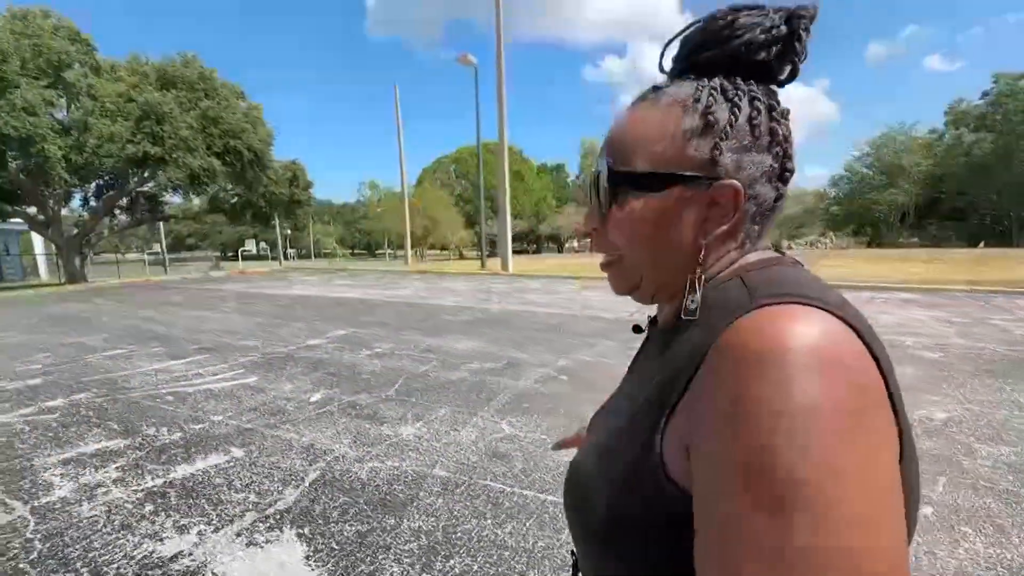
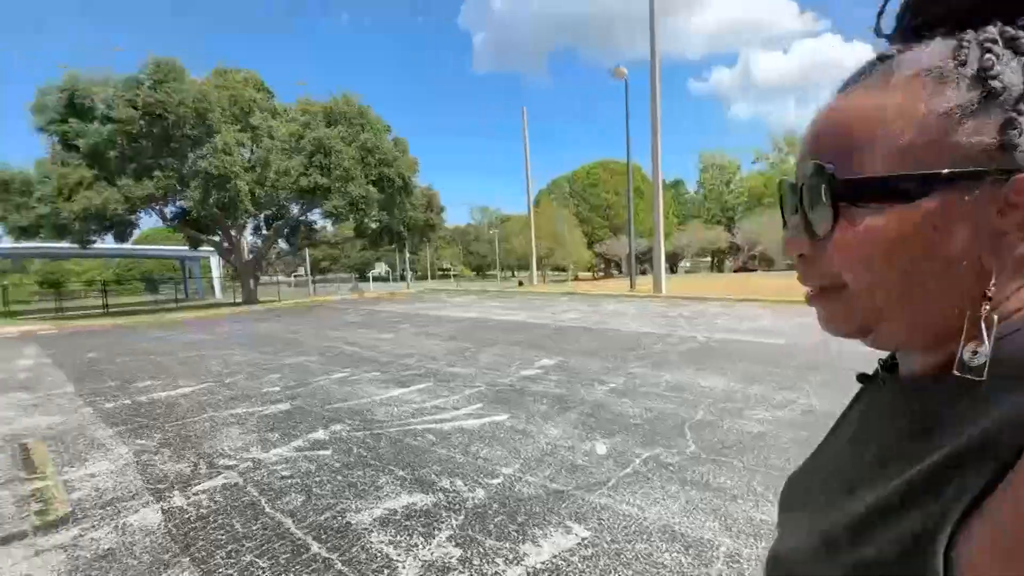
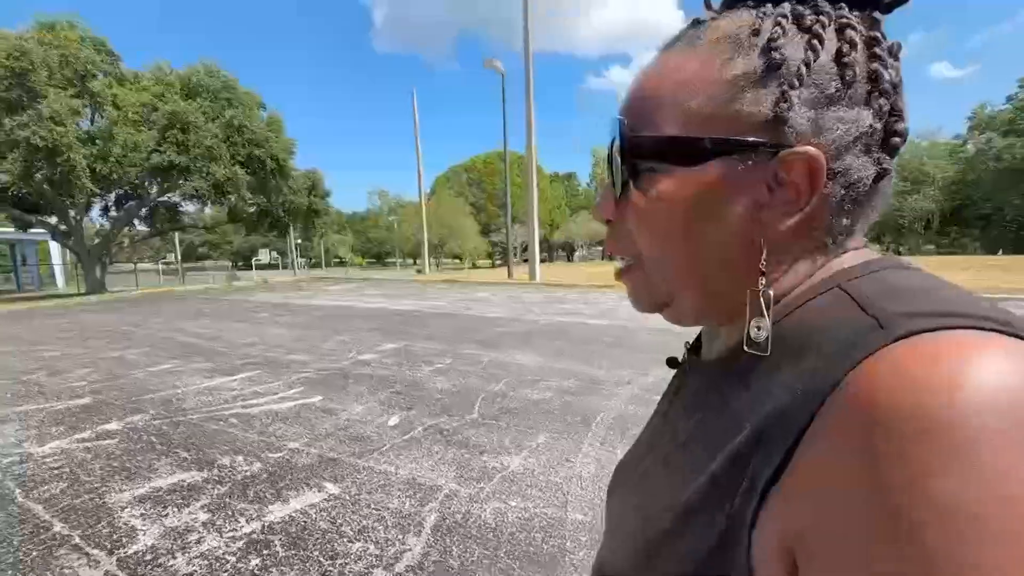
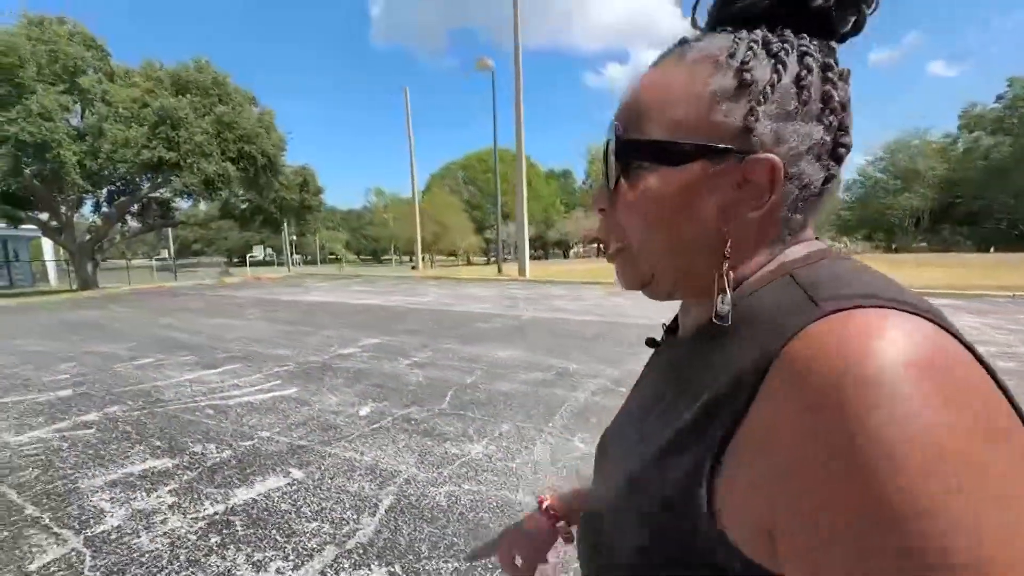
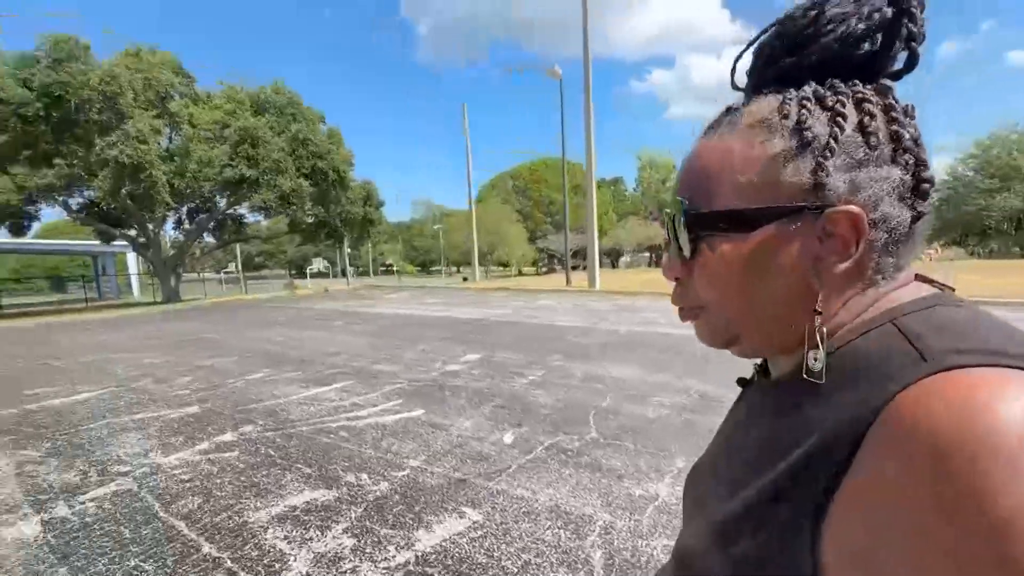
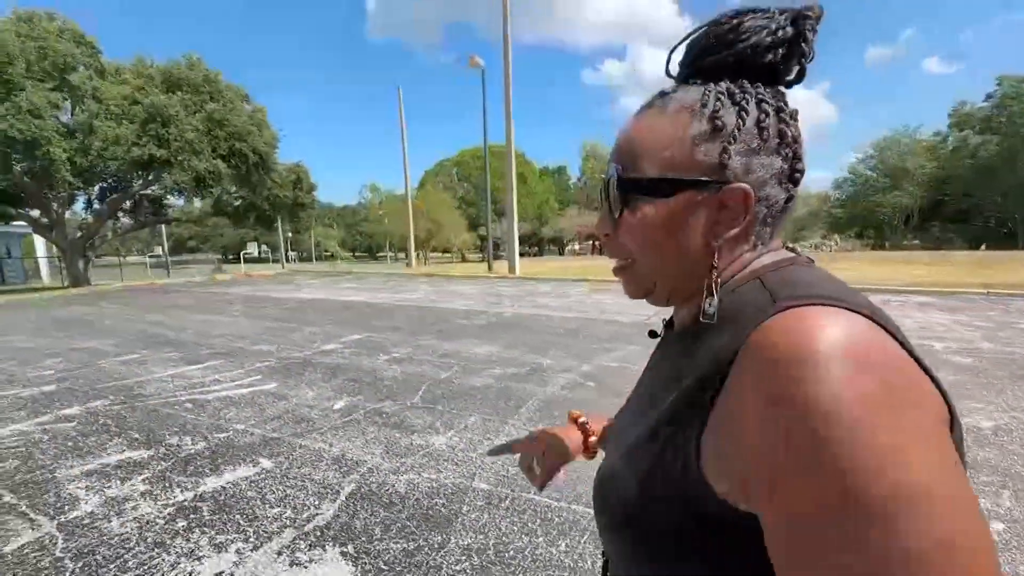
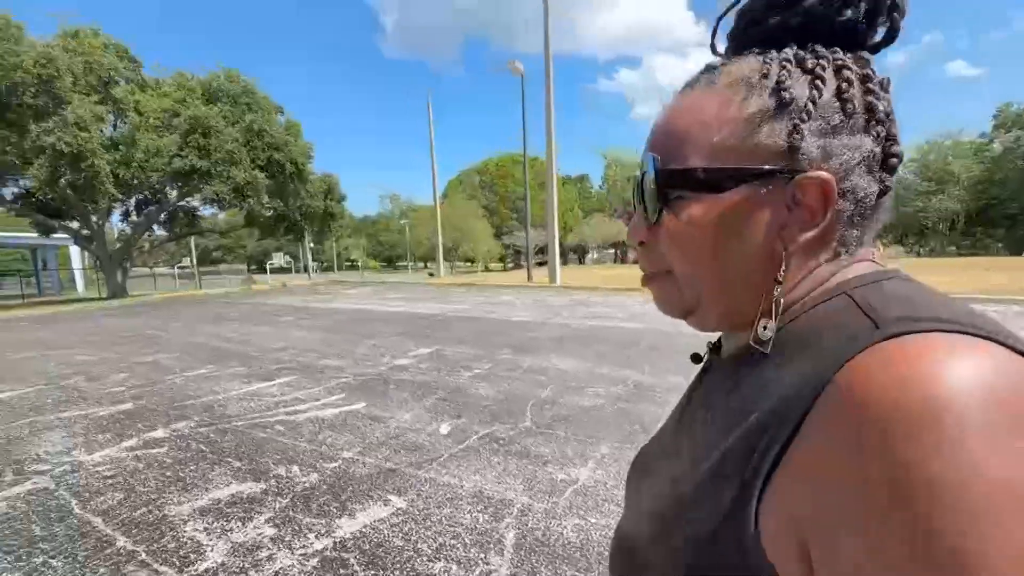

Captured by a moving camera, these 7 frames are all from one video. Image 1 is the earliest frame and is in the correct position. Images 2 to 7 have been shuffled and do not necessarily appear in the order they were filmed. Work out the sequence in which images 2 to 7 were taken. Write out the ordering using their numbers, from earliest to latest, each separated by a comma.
6, 4, 3, 7, 5, 2
